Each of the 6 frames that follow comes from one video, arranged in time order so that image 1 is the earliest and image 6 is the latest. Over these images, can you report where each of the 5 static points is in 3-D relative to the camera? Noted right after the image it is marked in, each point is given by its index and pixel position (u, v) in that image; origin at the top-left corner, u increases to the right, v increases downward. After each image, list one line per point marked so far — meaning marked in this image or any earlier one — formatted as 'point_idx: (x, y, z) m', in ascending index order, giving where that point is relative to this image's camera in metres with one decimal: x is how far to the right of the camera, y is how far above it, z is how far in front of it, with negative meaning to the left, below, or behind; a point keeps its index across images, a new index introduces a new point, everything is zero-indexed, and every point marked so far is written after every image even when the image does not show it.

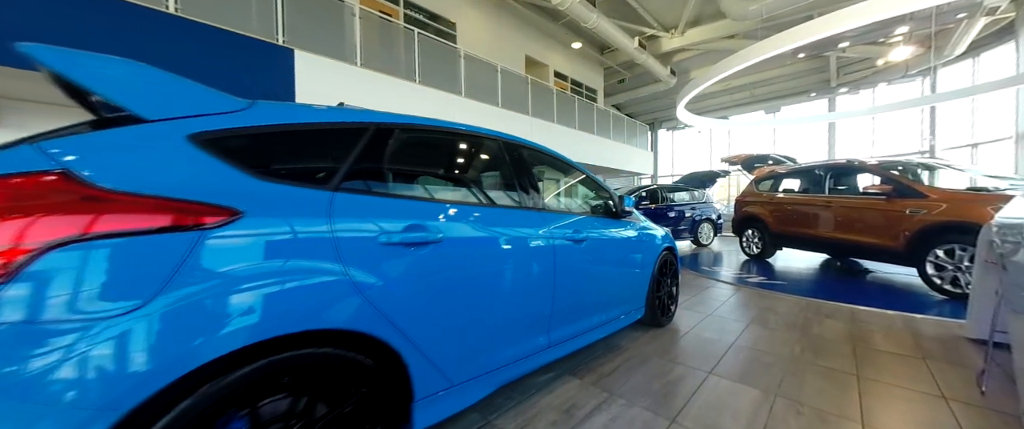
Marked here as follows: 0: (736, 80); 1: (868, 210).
0: (+9.0, +5.4, +13.3) m
1: (+4.9, +0.1, +4.6) m
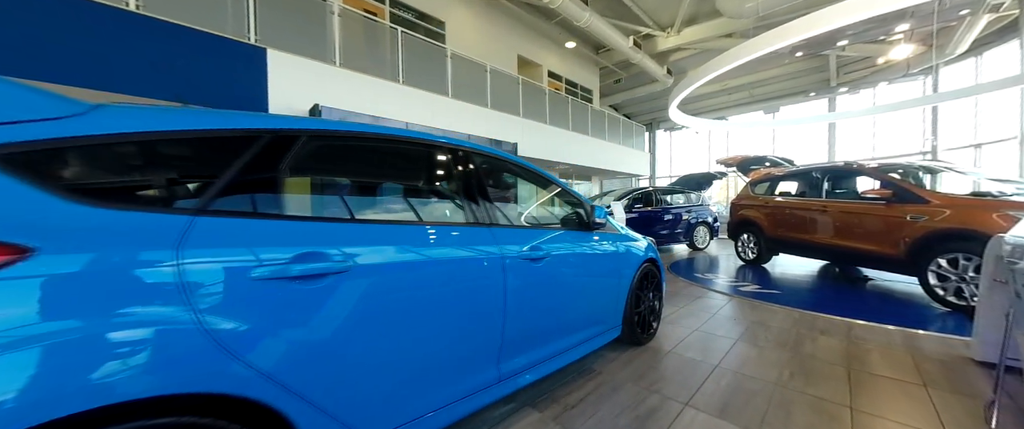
0: (+8.8, +5.3, +13.1) m
1: (+4.7, 0.0, +4.4) m
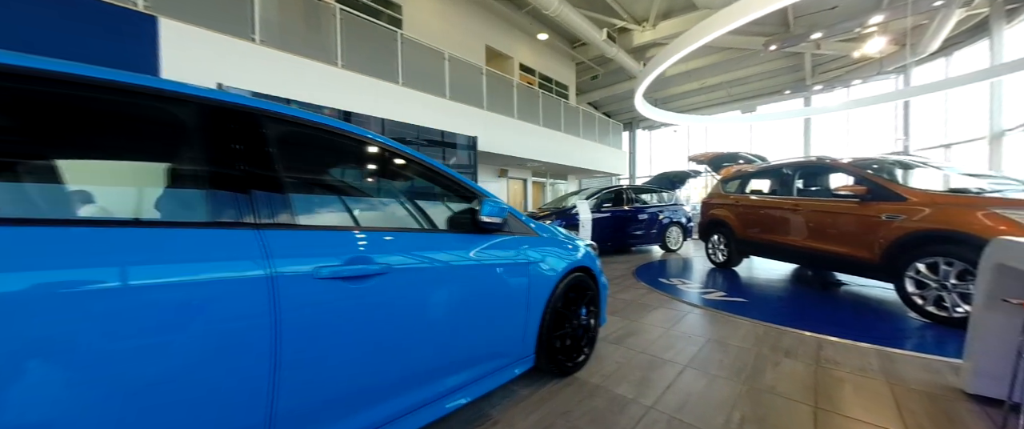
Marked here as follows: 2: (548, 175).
0: (+7.7, +5.3, +12.8) m
1: (+3.9, 0.0, +4.0) m
2: (+1.4, +1.5, +12.7) m
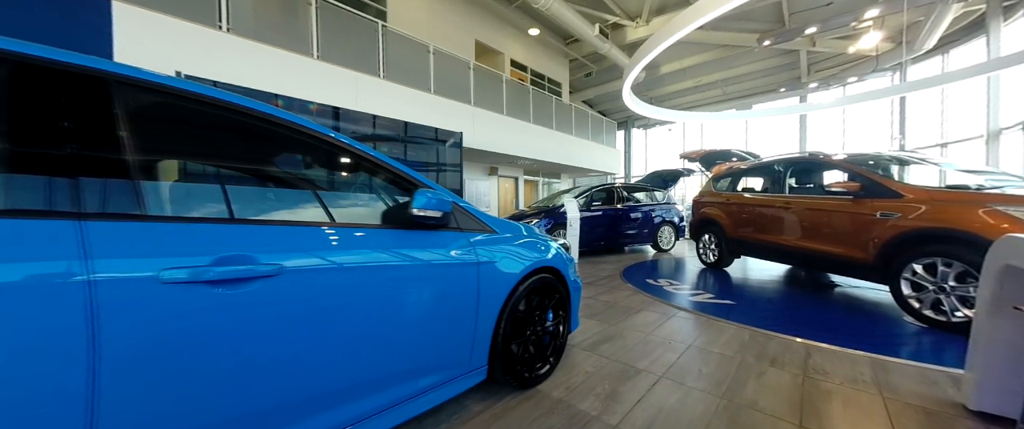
0: (+7.4, +5.4, +12.6) m
1: (+3.7, 0.0, +3.8) m
2: (+1.0, +1.6, +12.5) m
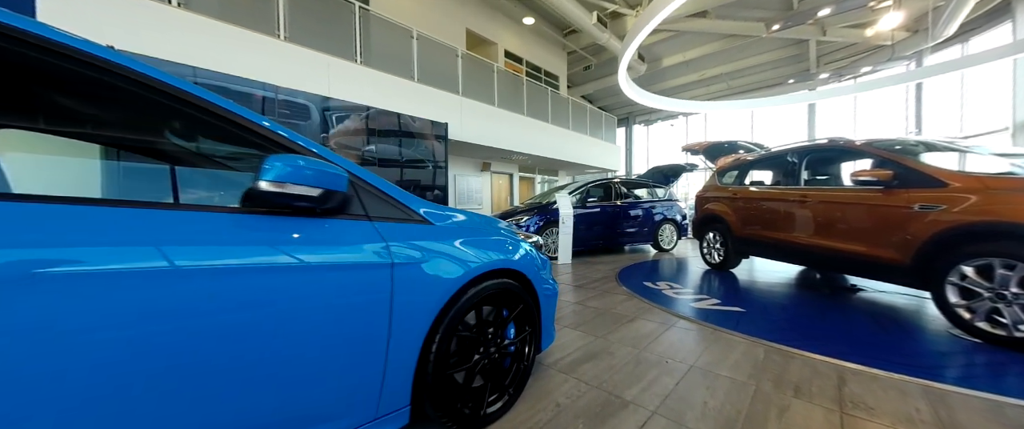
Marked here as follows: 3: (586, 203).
0: (+7.2, +5.4, +12.1) m
1: (+3.4, +0.1, +3.3) m
2: (+0.9, +1.6, +12.0) m
3: (+1.4, +0.2, +6.6) m
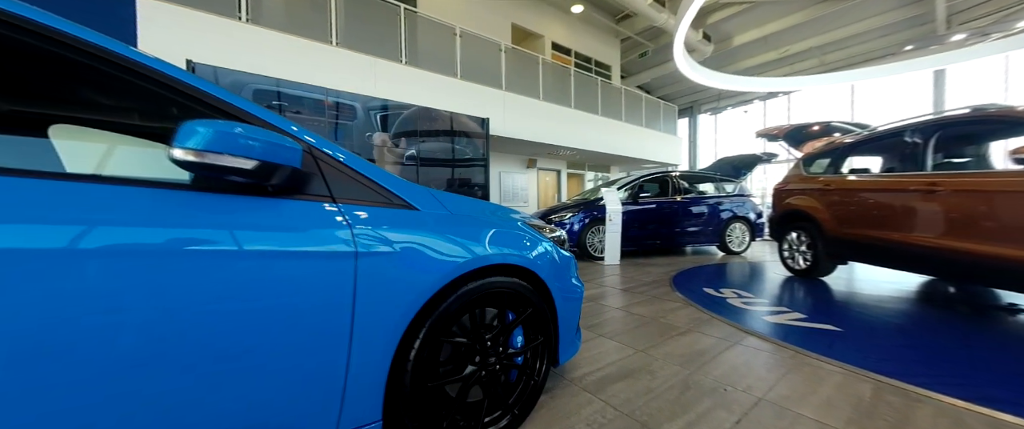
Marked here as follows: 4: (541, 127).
0: (+8.9, +5.4, +10.4) m
1: (+3.7, +0.1, +2.4) m
2: (+2.7, +1.6, +11.5) m
3: (+2.3, +0.3, +6.0) m
4: (+0.8, +2.1, +8.3) m
